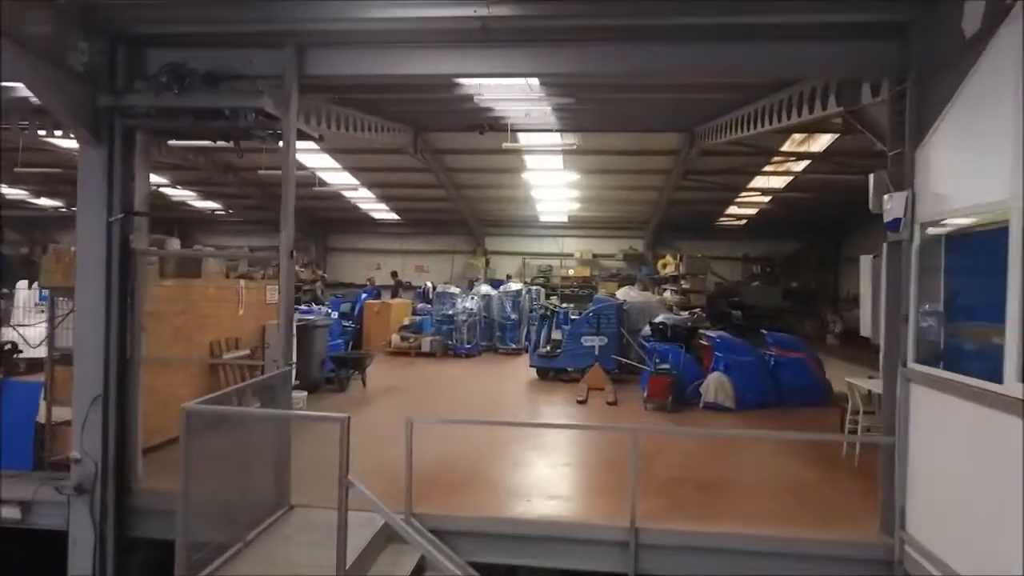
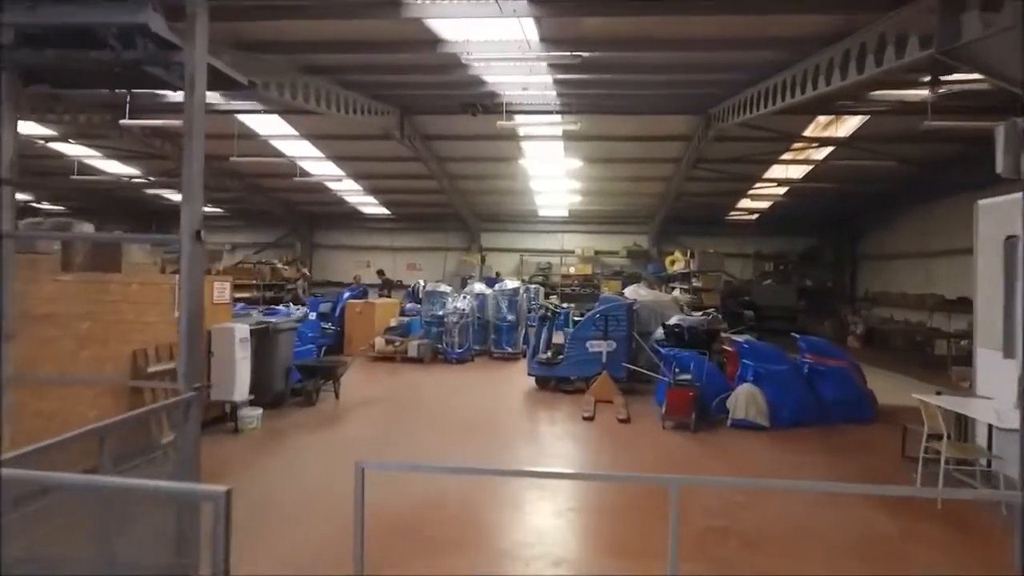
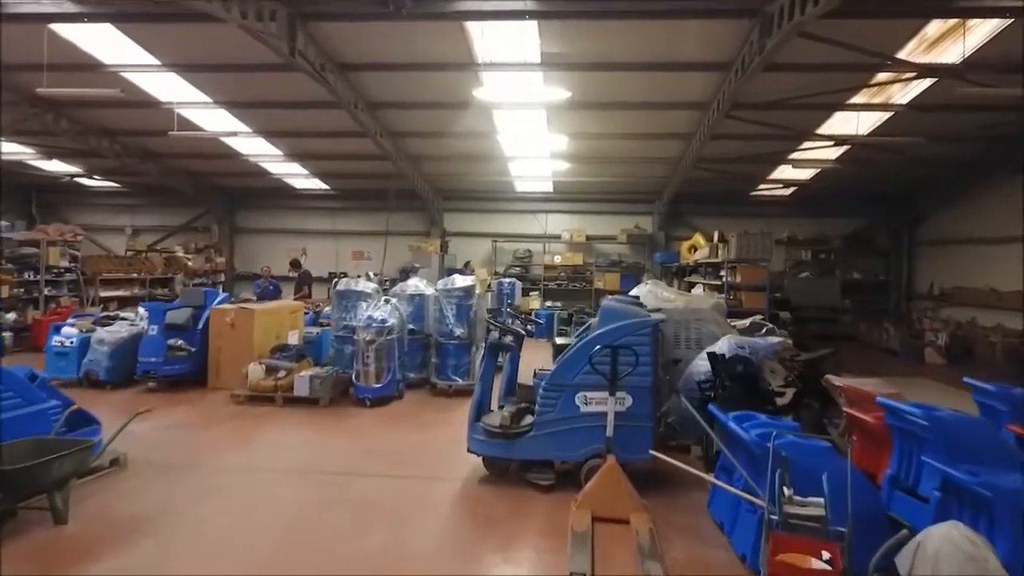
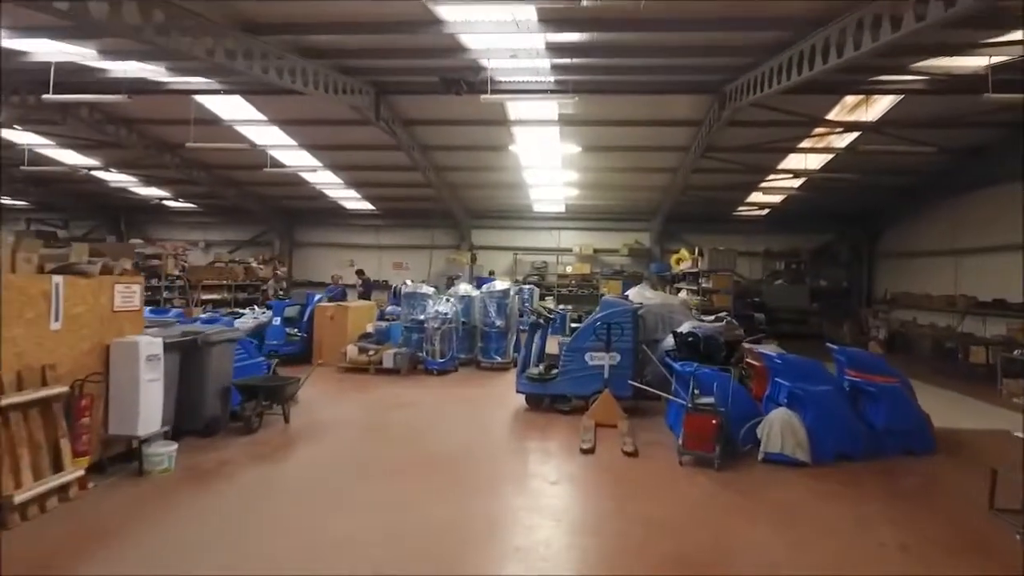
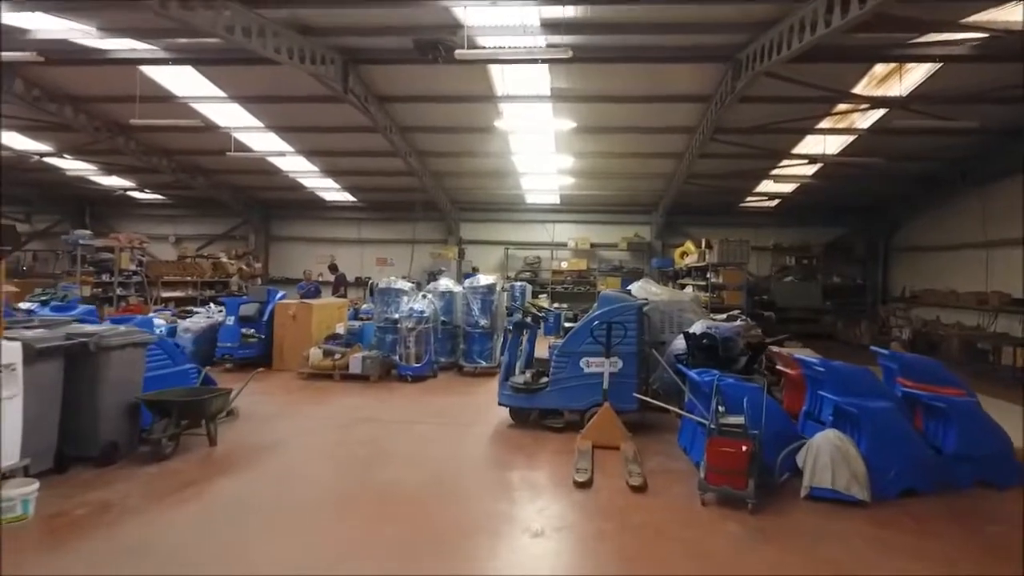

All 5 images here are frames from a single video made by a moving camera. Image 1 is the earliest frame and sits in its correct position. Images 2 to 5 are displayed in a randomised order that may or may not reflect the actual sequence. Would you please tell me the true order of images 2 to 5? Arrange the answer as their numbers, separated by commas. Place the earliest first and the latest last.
2, 4, 5, 3
